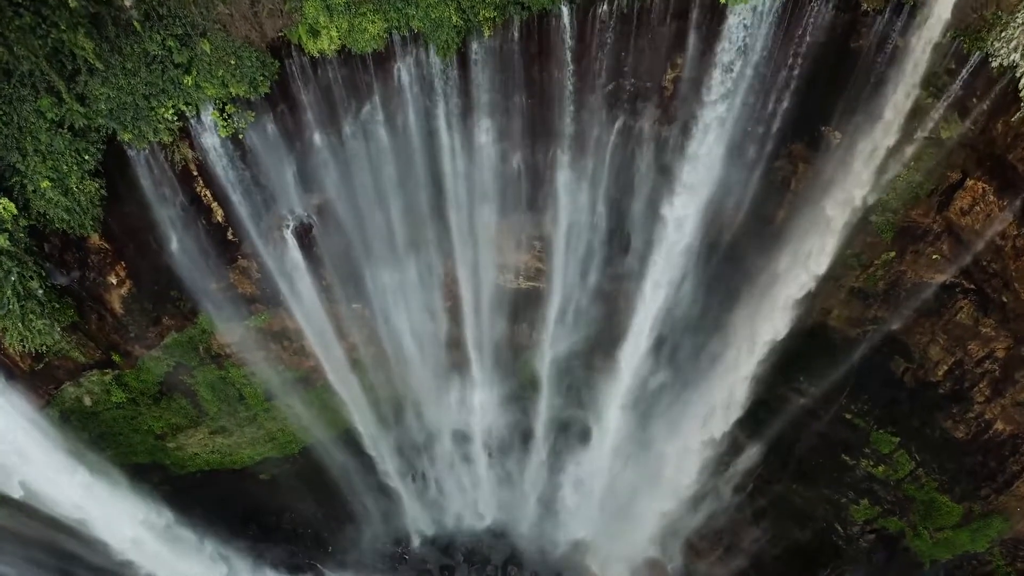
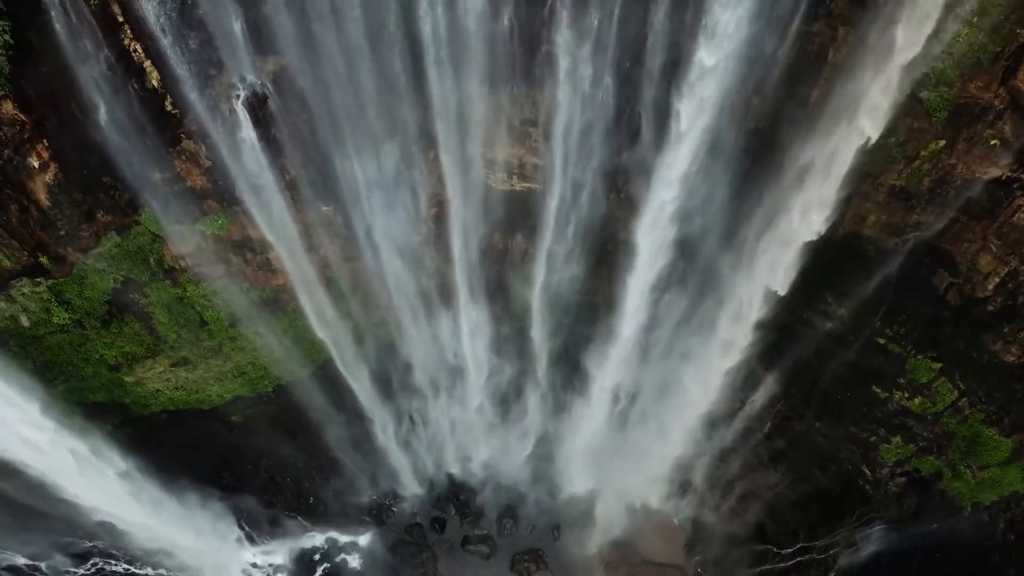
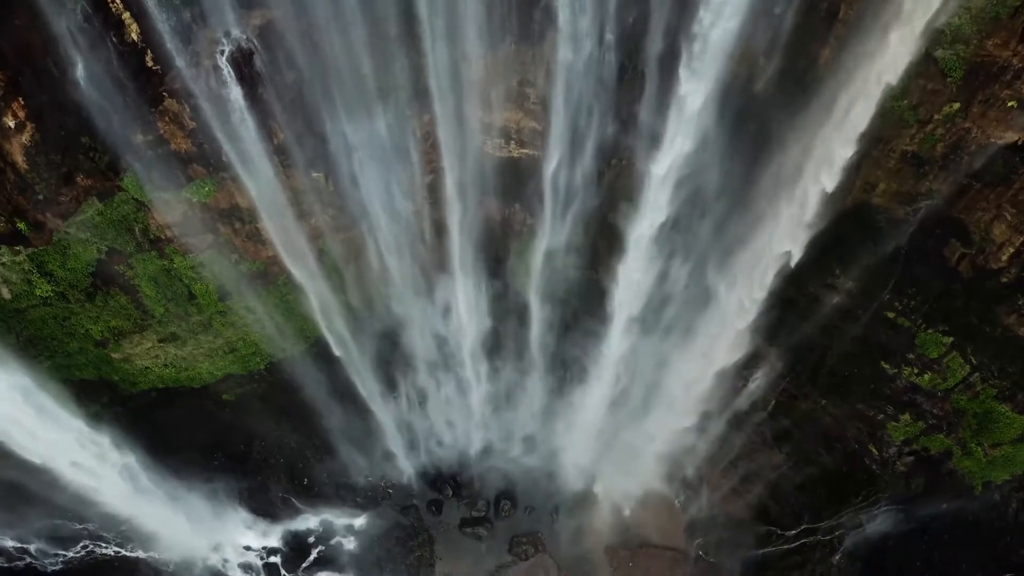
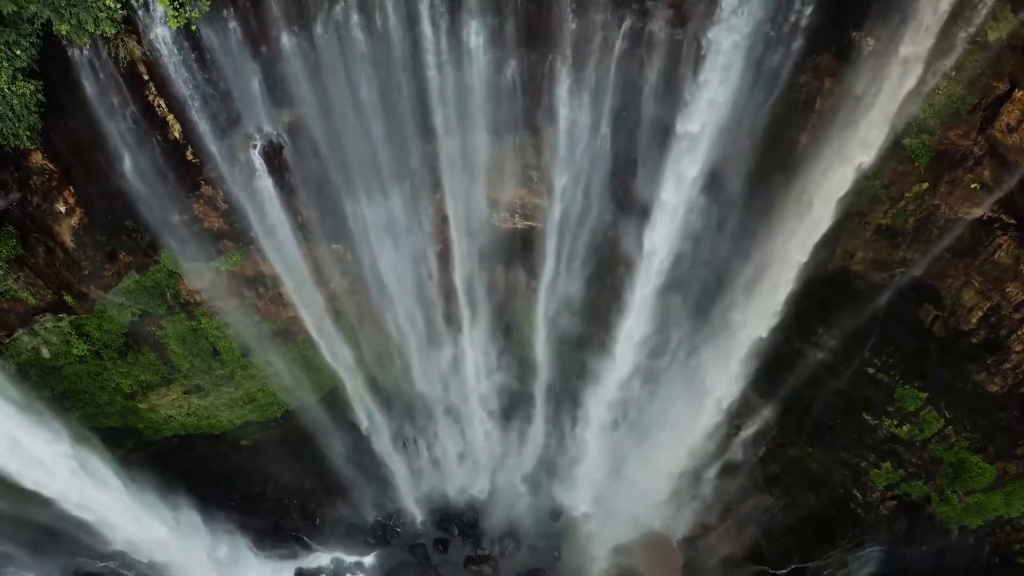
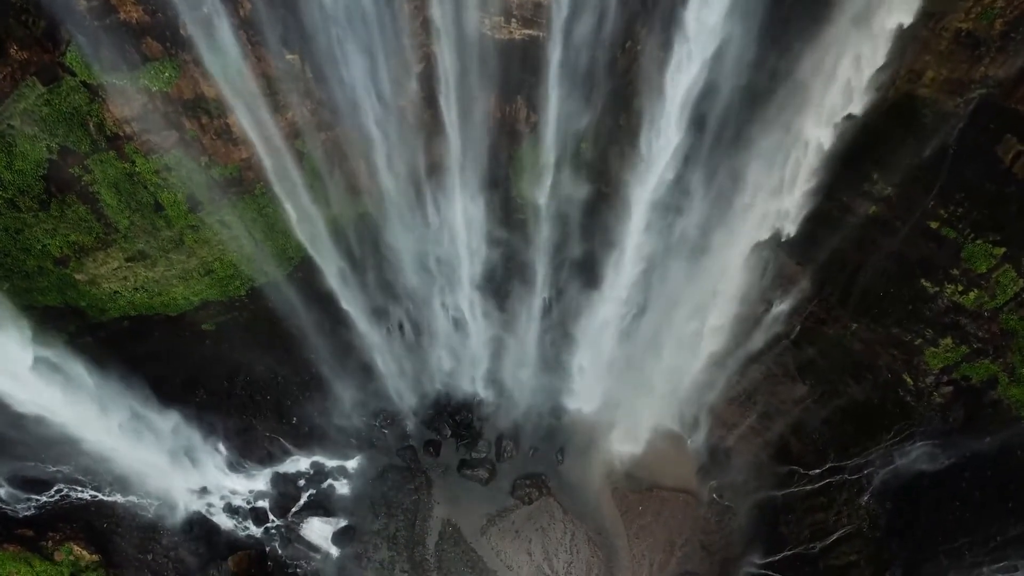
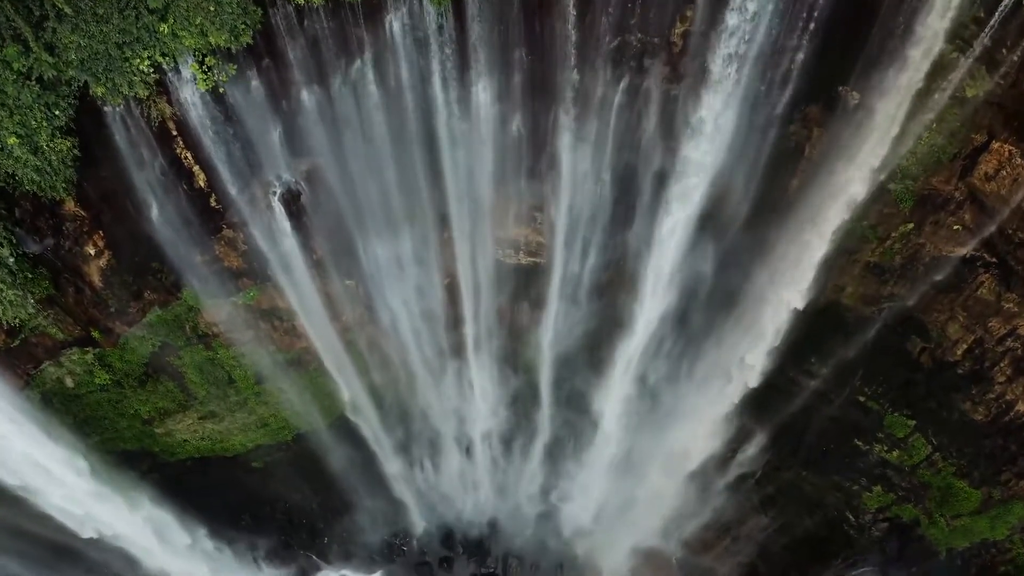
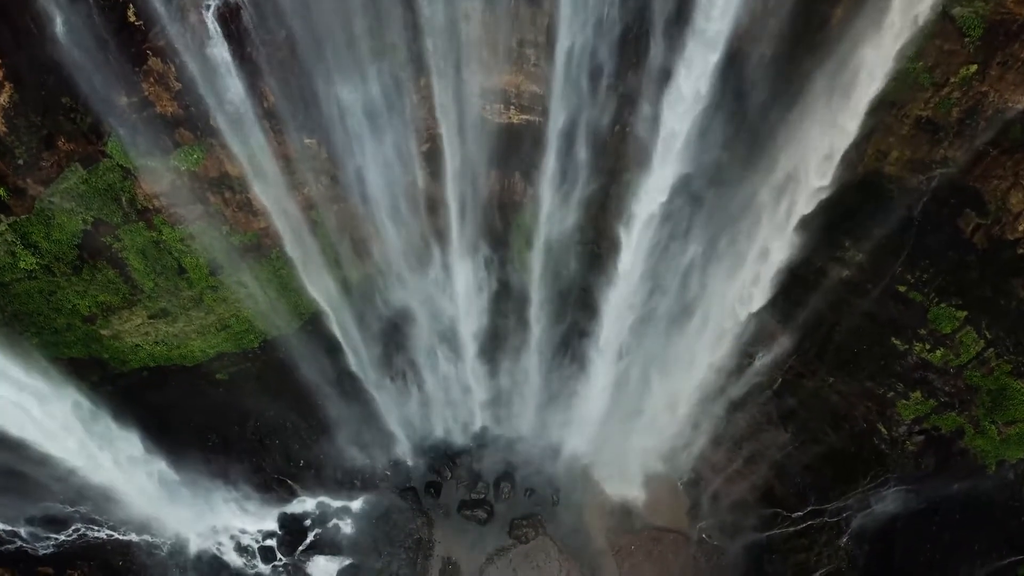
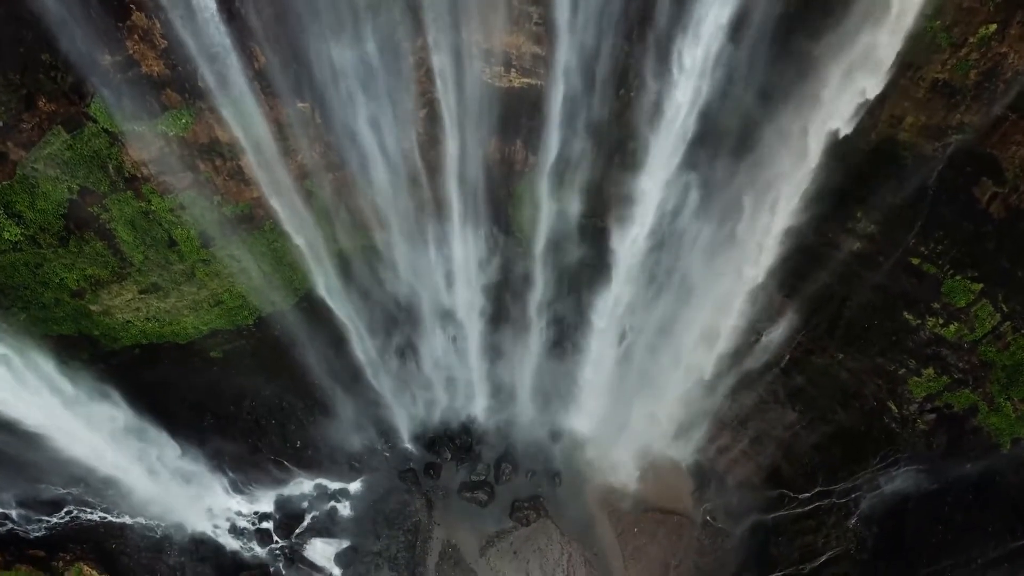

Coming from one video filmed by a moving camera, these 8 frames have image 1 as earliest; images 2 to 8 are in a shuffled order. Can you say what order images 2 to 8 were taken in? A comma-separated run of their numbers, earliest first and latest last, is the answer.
6, 4, 2, 3, 7, 8, 5
